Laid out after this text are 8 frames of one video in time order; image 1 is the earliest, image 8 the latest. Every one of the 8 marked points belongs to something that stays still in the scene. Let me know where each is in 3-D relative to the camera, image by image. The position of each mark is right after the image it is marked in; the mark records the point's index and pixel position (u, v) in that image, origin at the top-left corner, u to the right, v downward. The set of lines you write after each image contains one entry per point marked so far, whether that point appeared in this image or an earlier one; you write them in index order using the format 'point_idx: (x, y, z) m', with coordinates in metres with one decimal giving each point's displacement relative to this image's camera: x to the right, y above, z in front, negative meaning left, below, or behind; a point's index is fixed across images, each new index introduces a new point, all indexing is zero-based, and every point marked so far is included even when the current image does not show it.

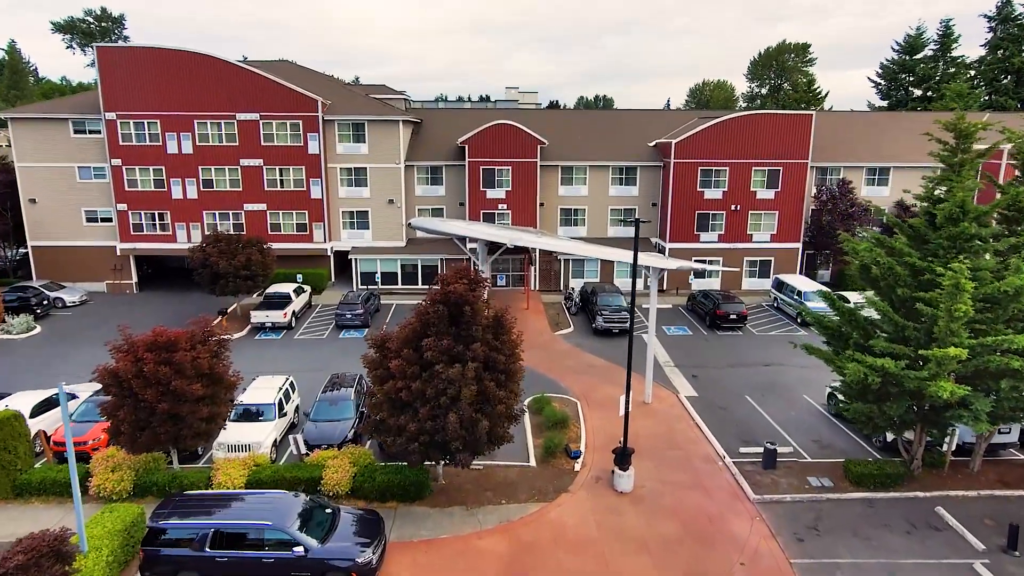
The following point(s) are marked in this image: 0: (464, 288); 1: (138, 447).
0: (-1.0, 0.0, +13.9) m
1: (-8.3, -3.5, +14.5) m
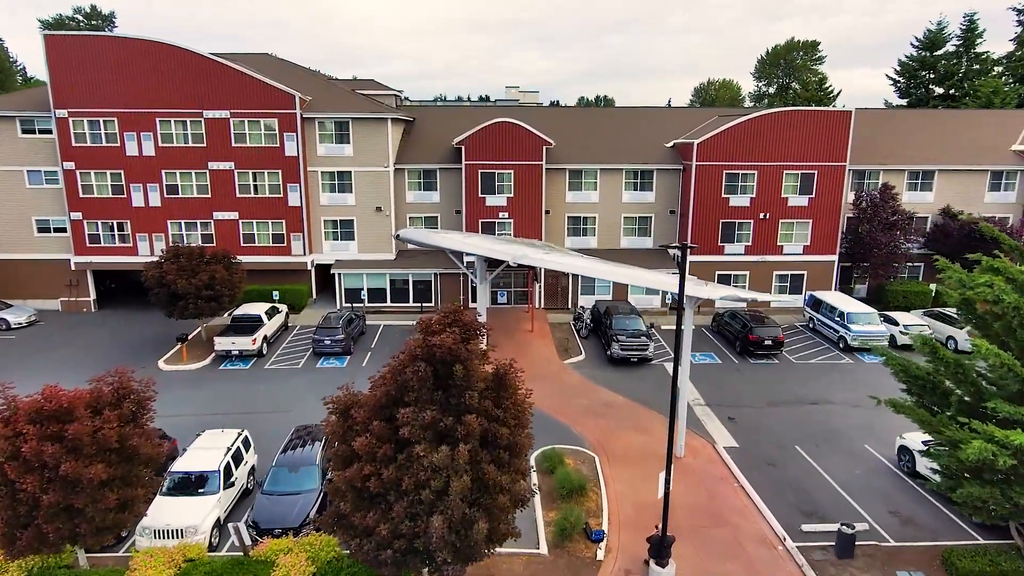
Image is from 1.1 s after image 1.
0: (-0.9, -0.8, +10.3) m
1: (-8.2, -4.4, +10.9) m
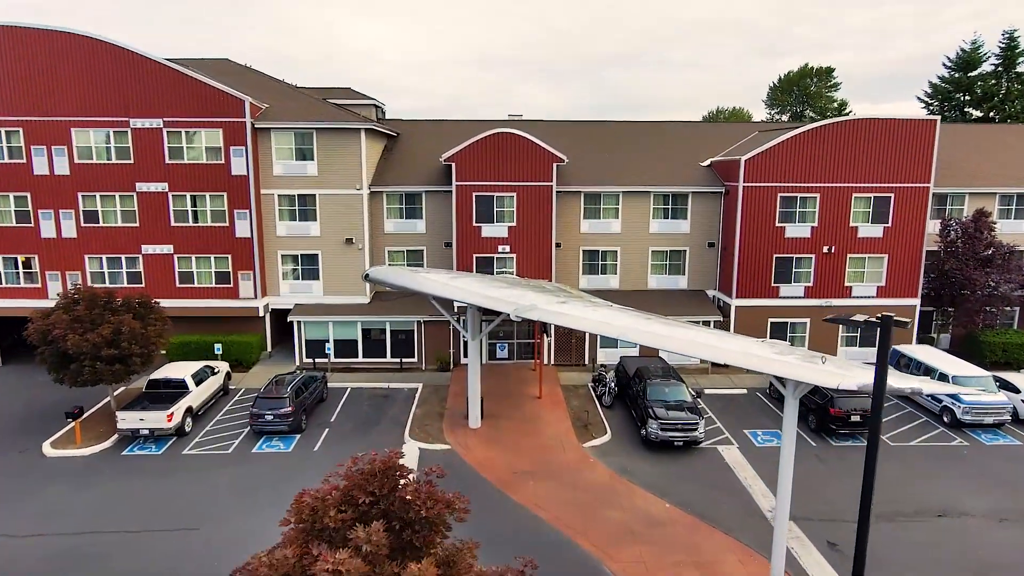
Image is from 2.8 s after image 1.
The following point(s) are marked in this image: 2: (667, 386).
0: (-0.9, -1.8, +4.2) m
1: (-8.2, -5.3, +4.6) m
2: (+4.6, -3.0, +19.4) m
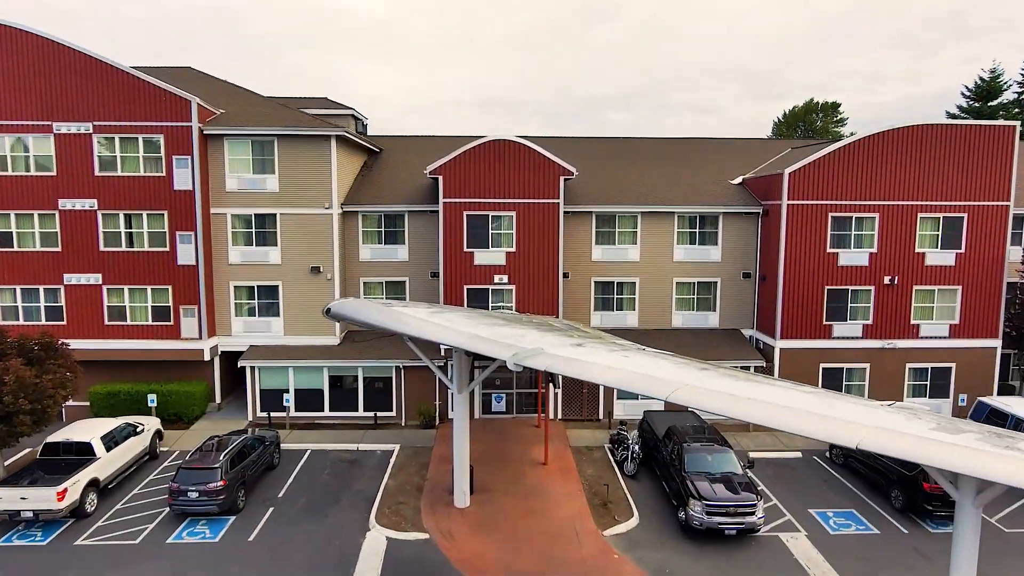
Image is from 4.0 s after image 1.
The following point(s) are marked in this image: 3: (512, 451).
0: (-1.0, -1.7, 0.0) m
1: (-8.2, -5.3, +0.1) m
2: (+4.6, -3.8, +15.1) m
3: (0.0, -4.5, +18.0) m
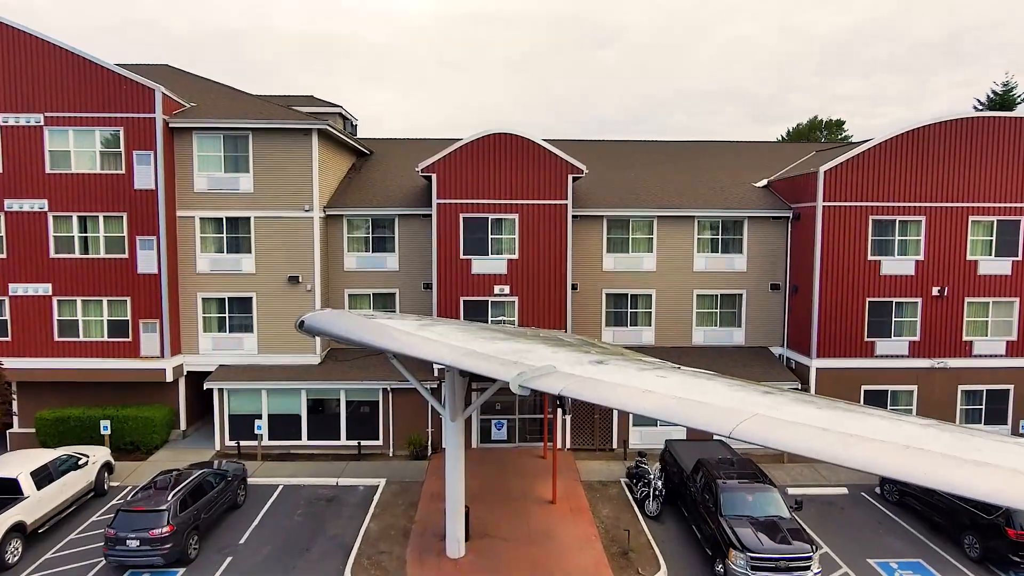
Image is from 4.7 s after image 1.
0: (-0.9, -1.4, -2.3) m
1: (-8.2, -5.0, -2.3) m
2: (+4.6, -4.0, +12.7) m
3: (+0.1, -4.8, +15.6) m
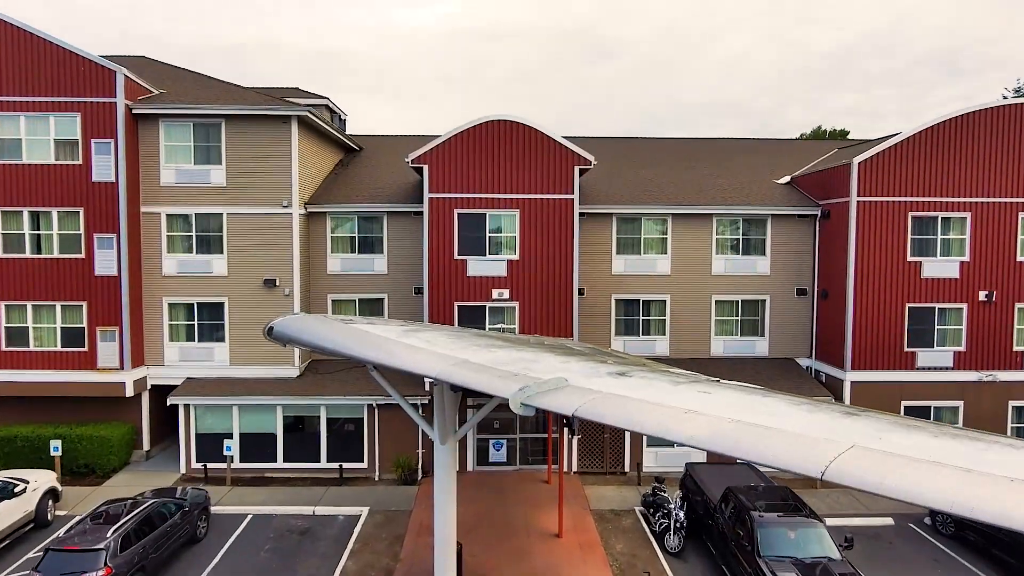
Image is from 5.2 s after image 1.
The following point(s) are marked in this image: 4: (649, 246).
0: (-0.9, -1.1, -4.2) m
1: (-8.2, -4.6, -4.2) m
2: (+4.6, -4.0, +10.8) m
3: (+0.1, -4.8, +13.7) m
4: (+3.8, +1.1, +17.9) m
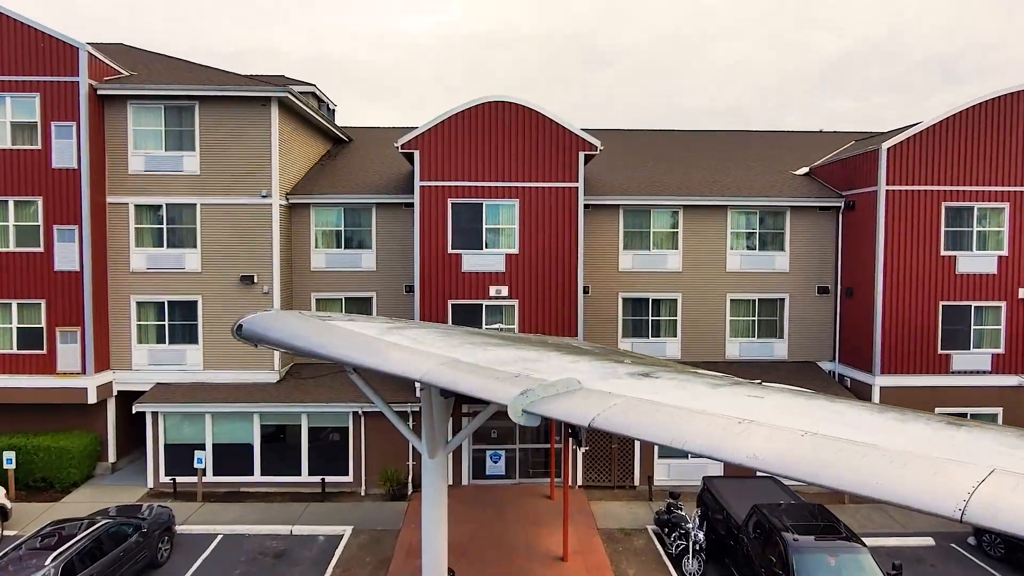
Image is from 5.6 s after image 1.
0: (-0.9, -0.8, -5.5) m
1: (-8.2, -4.4, -5.6) m
2: (+4.6, -3.9, +9.5) m
3: (0.0, -4.7, +12.3) m
4: (+3.7, +1.2, +16.6) m
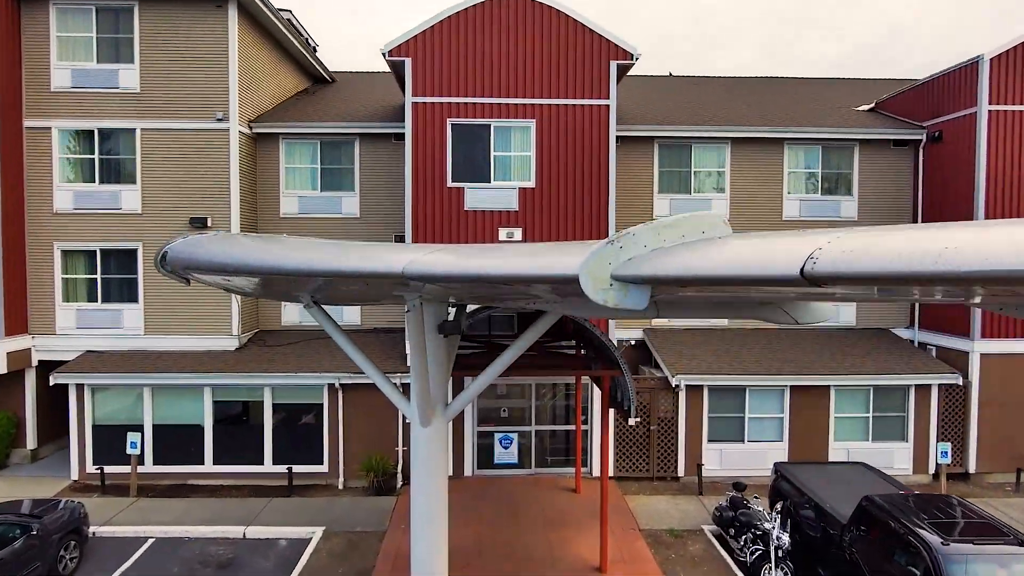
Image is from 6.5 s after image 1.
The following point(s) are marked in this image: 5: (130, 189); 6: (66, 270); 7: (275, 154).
0: (-0.5, +0.3, -8.4) m
1: (-7.8, -3.2, -8.5) m
2: (+4.9, -2.8, +6.6) m
3: (+0.3, -3.7, +9.5) m
4: (+4.0, +2.2, +13.8) m
5: (-7.2, +1.9, +12.3) m
6: (-8.5, +0.3, +12.4) m
7: (-4.9, +2.8, +13.3) m
